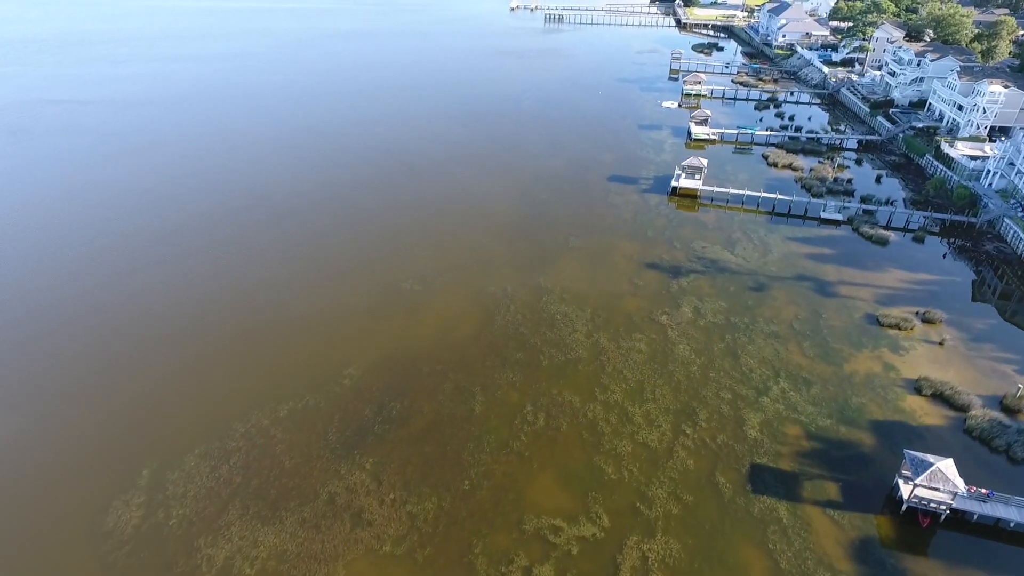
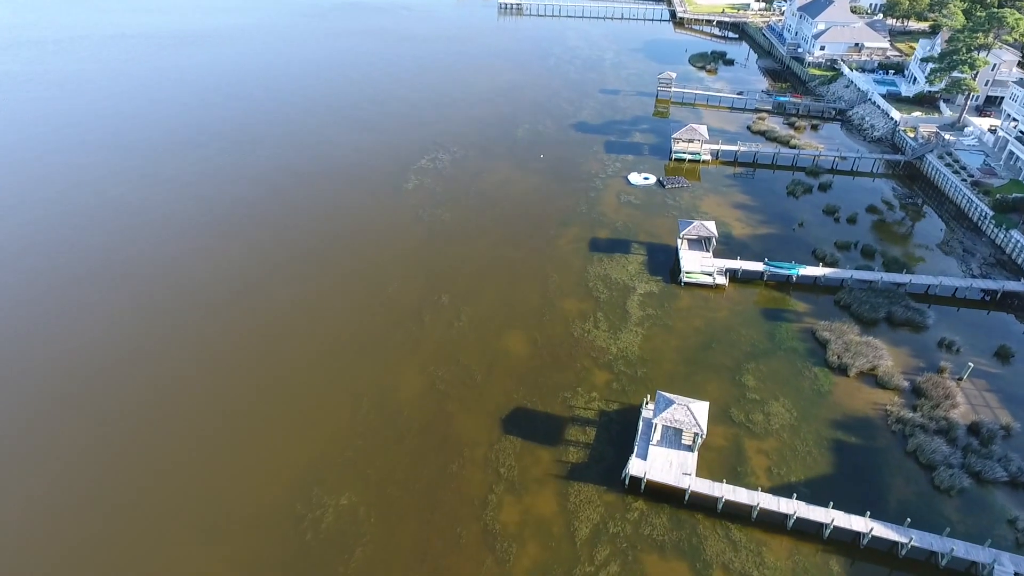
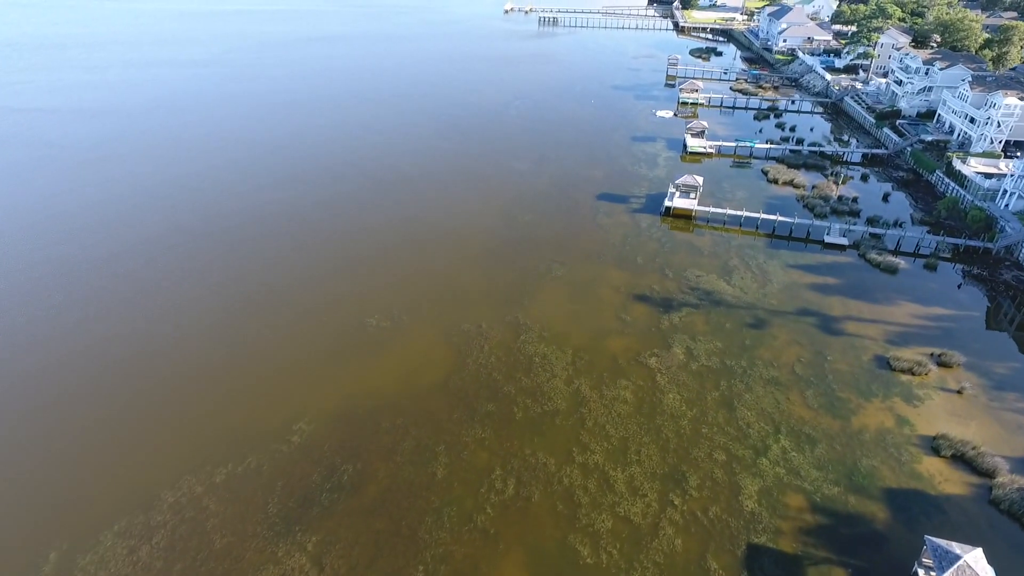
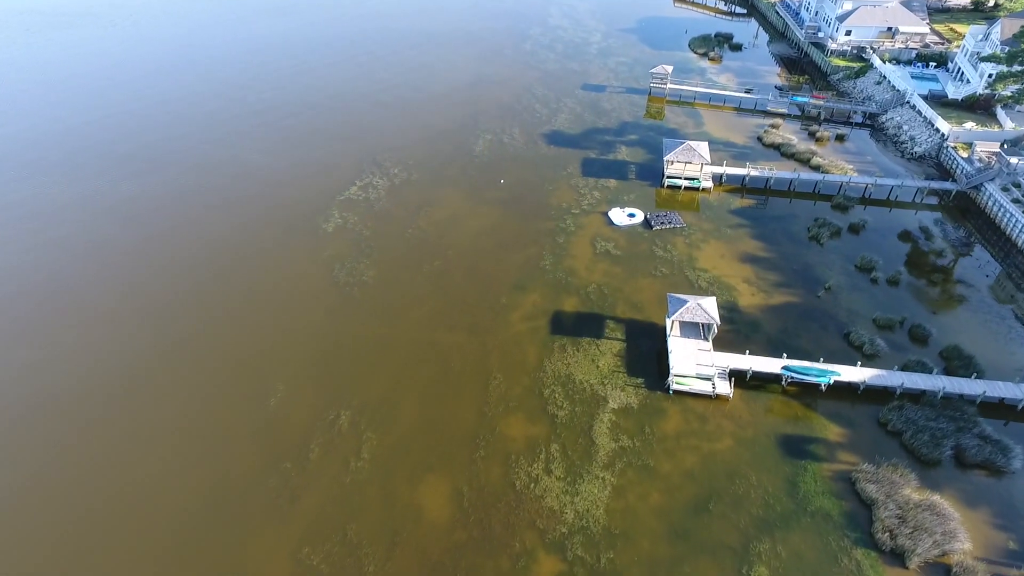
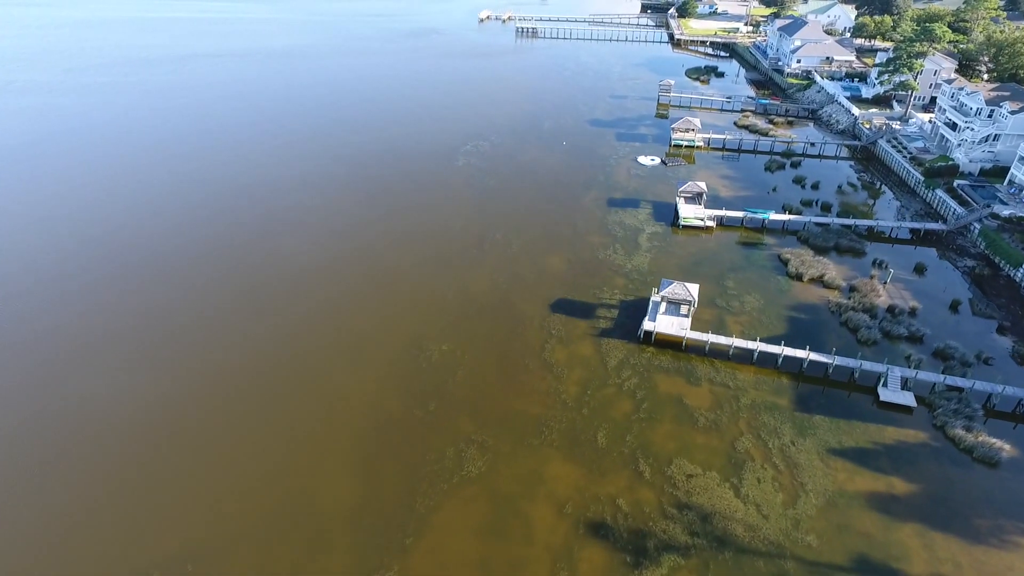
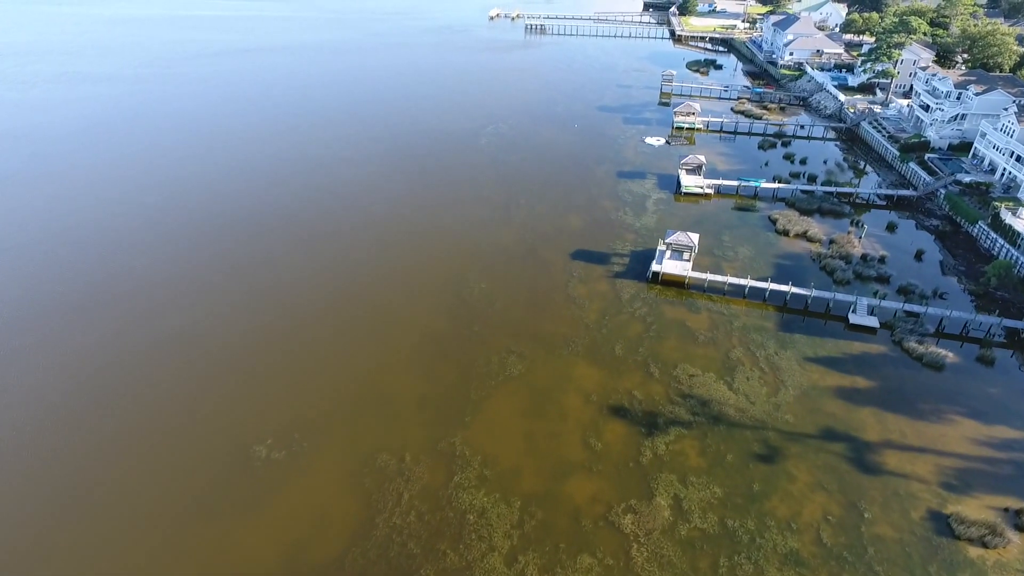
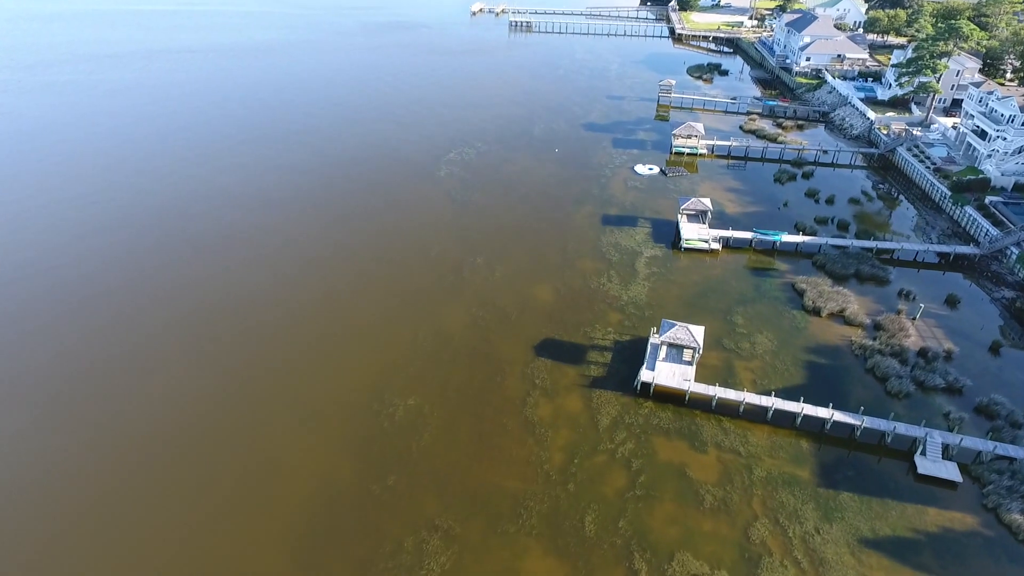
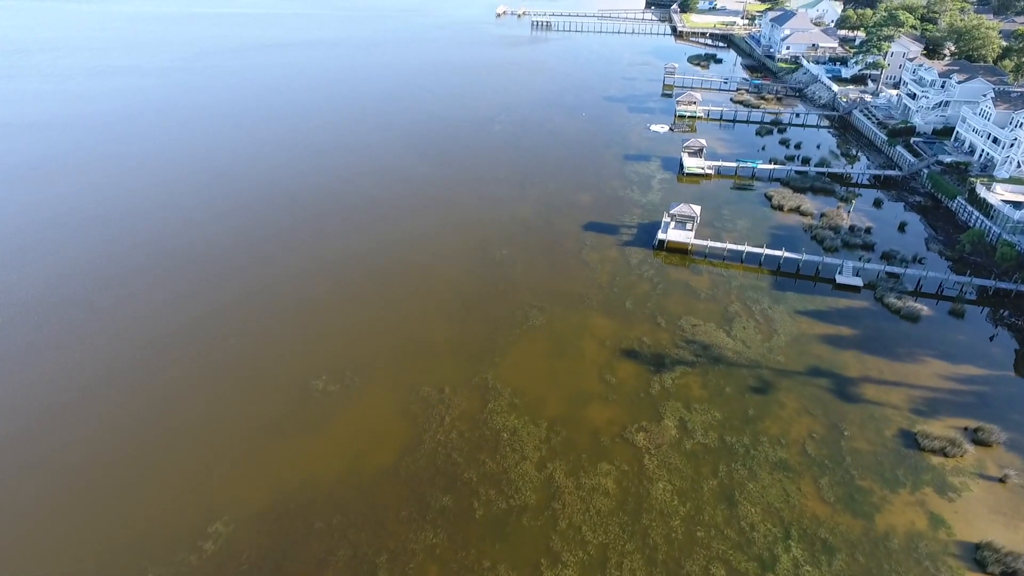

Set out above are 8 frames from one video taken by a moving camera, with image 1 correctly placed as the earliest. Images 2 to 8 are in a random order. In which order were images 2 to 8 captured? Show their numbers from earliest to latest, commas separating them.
3, 8, 6, 5, 7, 2, 4
